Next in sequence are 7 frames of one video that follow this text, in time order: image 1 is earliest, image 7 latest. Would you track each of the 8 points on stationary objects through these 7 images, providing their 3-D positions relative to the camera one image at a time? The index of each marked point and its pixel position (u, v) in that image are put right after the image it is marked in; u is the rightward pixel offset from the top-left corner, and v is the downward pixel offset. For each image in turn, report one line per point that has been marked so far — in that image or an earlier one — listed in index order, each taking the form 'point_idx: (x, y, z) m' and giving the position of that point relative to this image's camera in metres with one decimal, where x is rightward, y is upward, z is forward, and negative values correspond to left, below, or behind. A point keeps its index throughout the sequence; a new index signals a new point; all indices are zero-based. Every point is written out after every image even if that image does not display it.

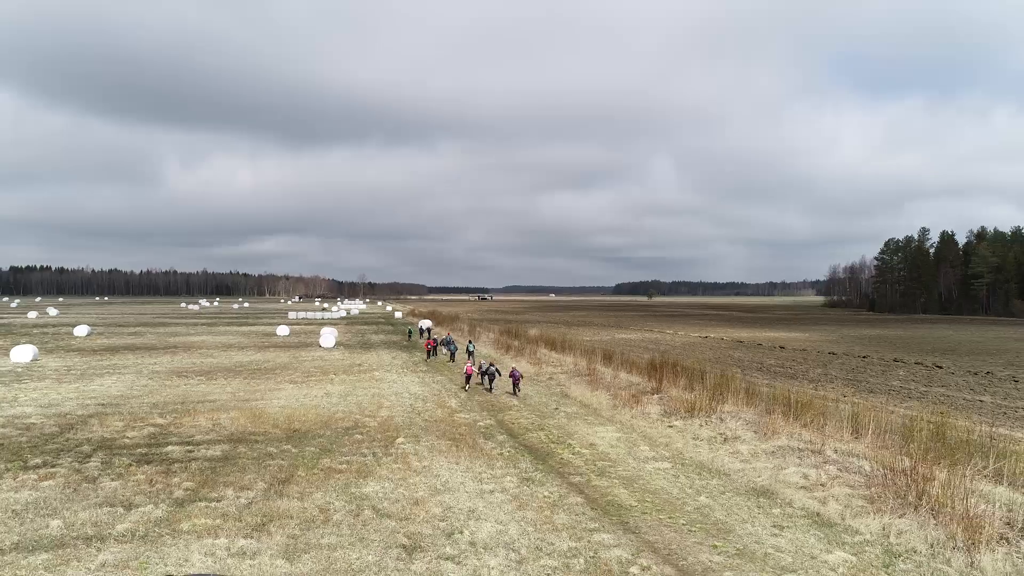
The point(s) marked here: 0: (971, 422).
0: (+16.5, -4.8, +19.2) m
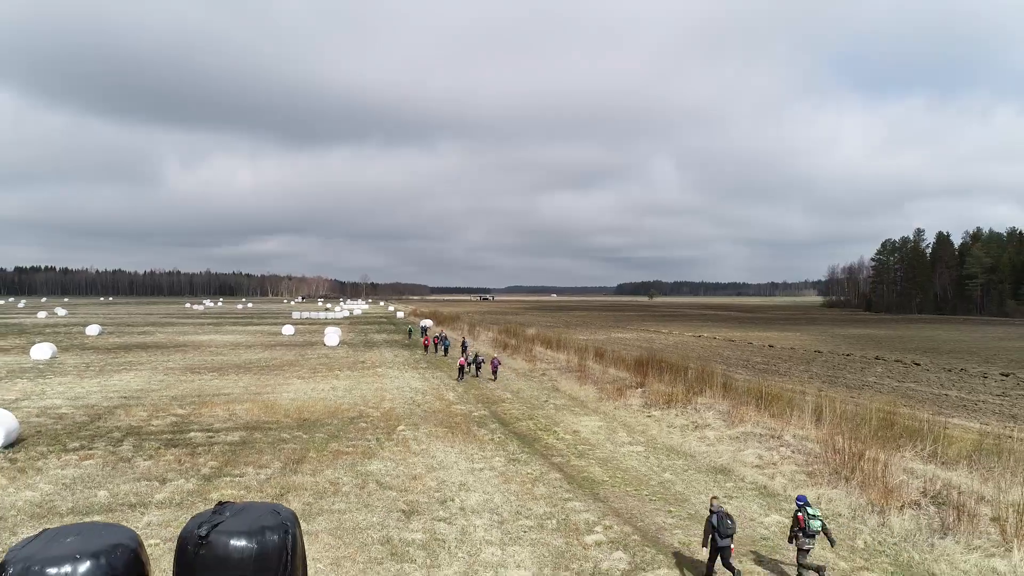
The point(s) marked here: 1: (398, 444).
0: (+16.2, -4.9, +20.9) m
1: (-3.7, -5.1, +17.1) m
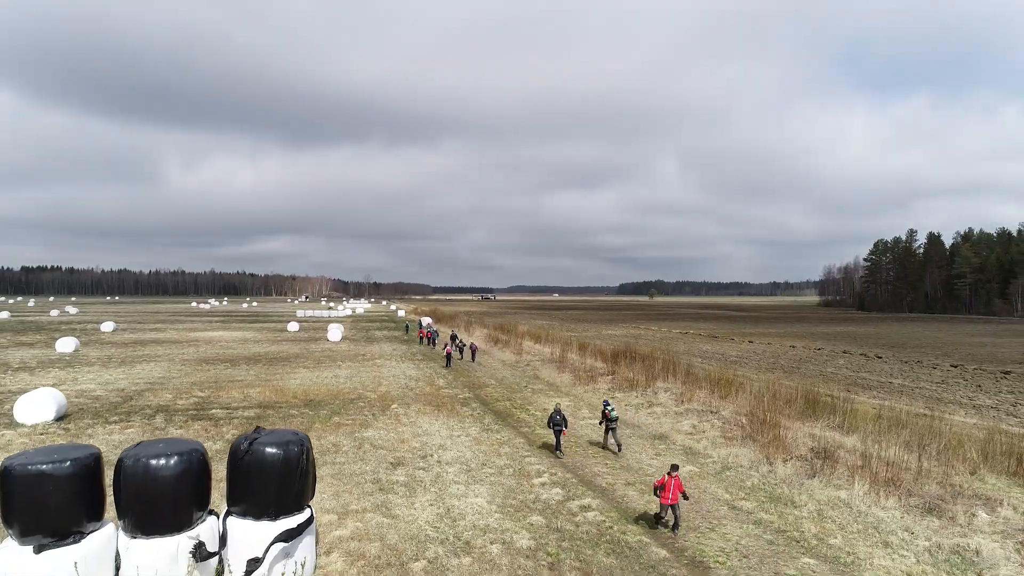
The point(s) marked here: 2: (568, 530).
0: (+15.3, -4.7, +23.7) m
1: (-4.6, -4.9, +20.0) m
2: (+1.1, -5.0, +10.8) m
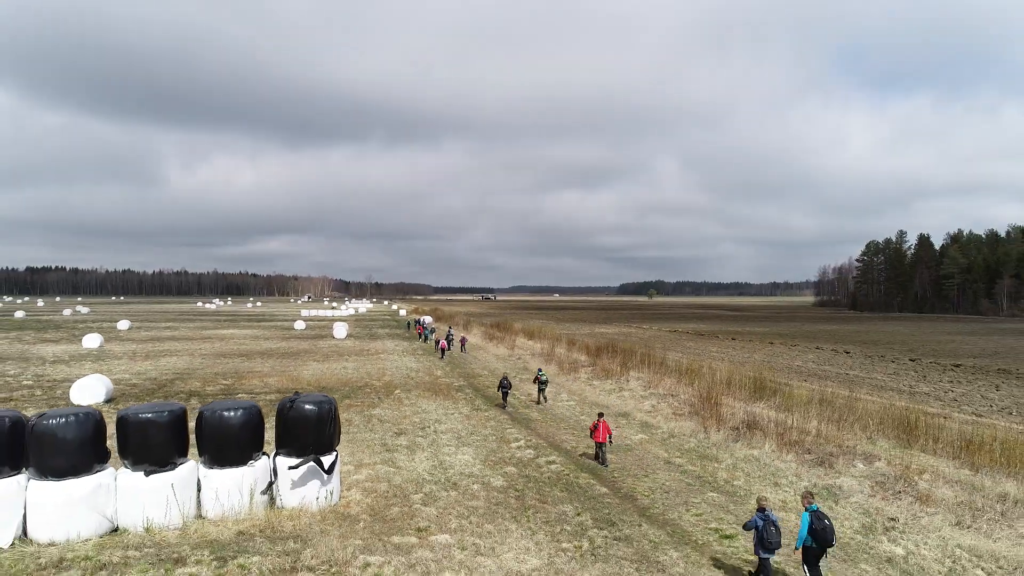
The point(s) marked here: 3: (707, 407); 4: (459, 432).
0: (+14.7, -4.7, +26.8) m
1: (-5.2, -4.9, +23.1) m
2: (+0.6, -4.9, +13.9) m
3: (+7.2, -4.4, +19.5) m
4: (-1.8, -4.9, +18.0) m
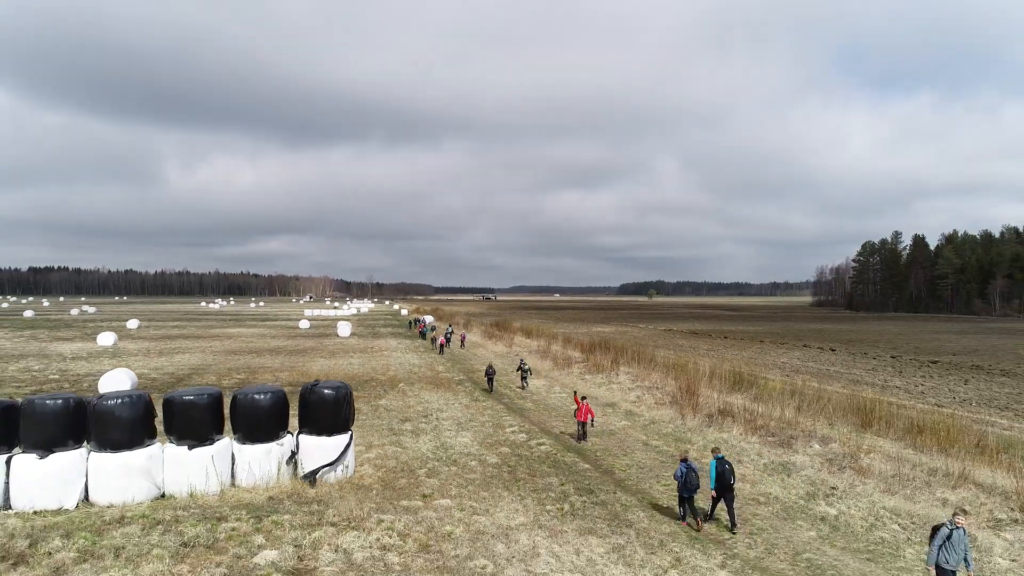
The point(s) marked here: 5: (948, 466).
0: (+14.6, -4.7, +28.5) m
1: (-5.3, -4.9, +24.9) m
2: (+0.4, -4.9, +15.6) m
3: (+7.0, -4.4, +21.2) m
4: (-2.0, -4.9, +19.8) m
5: (+11.2, -4.6, +13.6) m
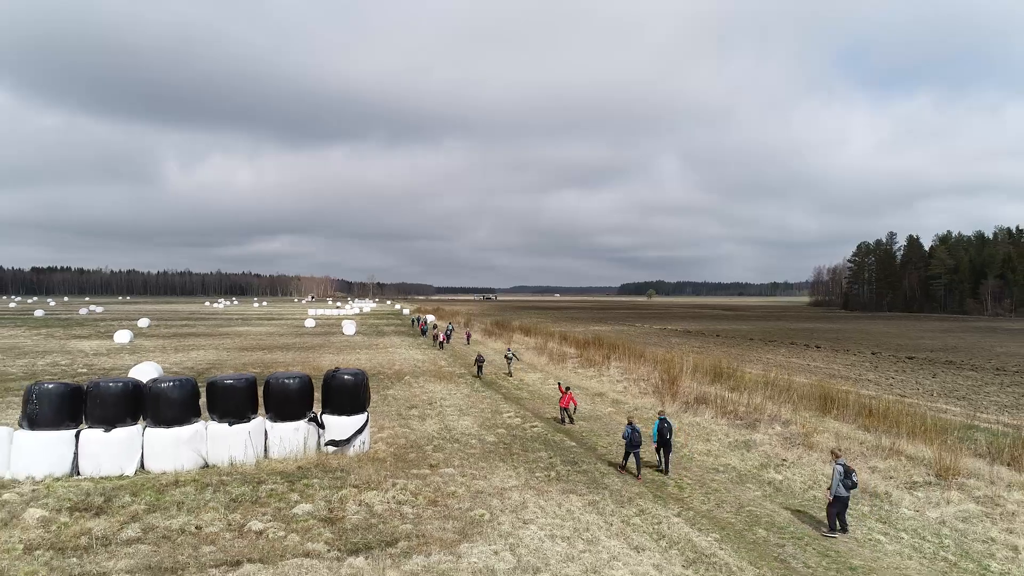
0: (+14.4, -4.7, +30.5) m
1: (-5.5, -4.9, +26.9) m
2: (+0.2, -4.9, +17.7) m
3: (+6.9, -4.4, +23.2) m
4: (-2.1, -4.9, +21.8) m
5: (+11.1, -4.6, +15.7) m
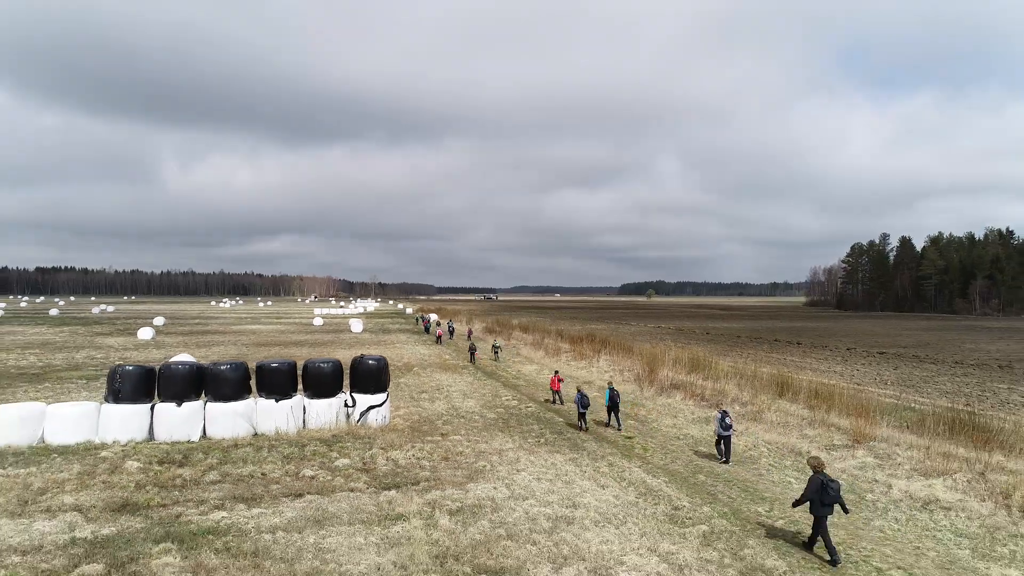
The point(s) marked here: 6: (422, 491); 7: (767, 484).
0: (+14.3, -4.7, +33.6) m
1: (-5.6, -4.9, +30.0) m
2: (+0.1, -4.9, +20.7) m
3: (+6.8, -4.4, +26.3) m
4: (-2.2, -4.9, +24.9) m
5: (+11.0, -4.6, +18.7) m
6: (-2.2, -4.9, +12.7) m
7: (+6.3, -4.9, +13.1) m
